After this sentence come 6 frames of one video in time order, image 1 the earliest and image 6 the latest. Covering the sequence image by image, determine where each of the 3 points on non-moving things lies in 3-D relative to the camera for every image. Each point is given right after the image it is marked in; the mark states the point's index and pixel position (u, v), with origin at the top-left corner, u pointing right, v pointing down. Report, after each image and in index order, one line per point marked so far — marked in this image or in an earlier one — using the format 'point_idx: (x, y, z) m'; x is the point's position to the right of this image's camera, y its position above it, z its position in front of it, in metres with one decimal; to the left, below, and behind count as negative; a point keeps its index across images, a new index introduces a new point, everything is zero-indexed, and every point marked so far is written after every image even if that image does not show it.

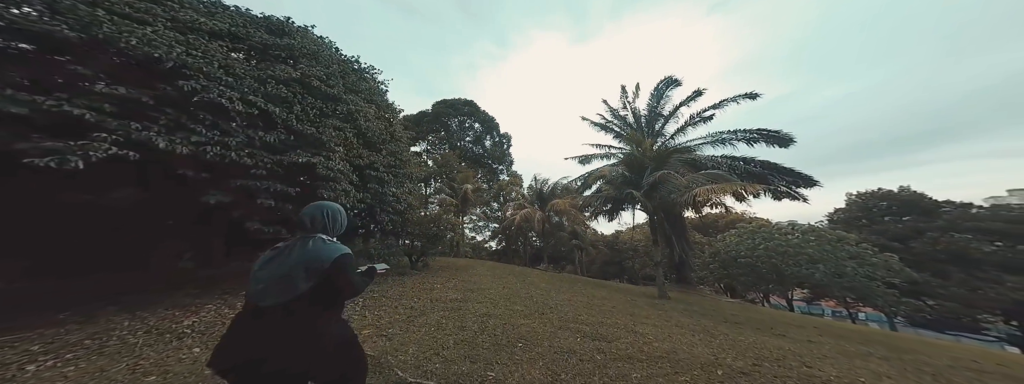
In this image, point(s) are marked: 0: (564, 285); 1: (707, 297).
0: (+1.9, -3.8, +10.1) m
1: (+11.6, -6.4, +14.6) m
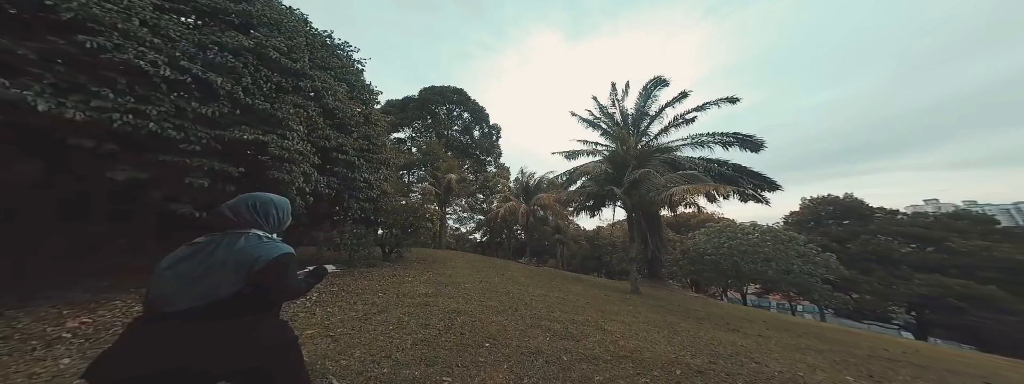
0: (+1.1, -3.6, +10.2) m
1: (+10.5, -6.4, +15.2) m
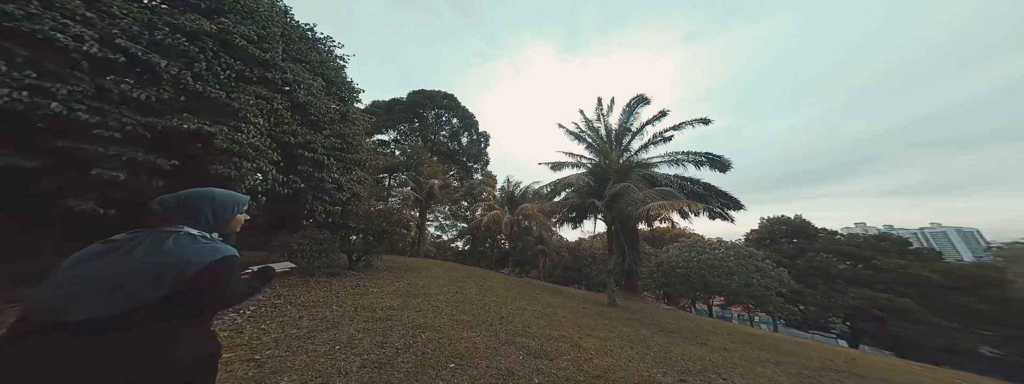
0: (+0.3, -4.0, +10.0) m
1: (+9.2, -7.4, +15.4) m
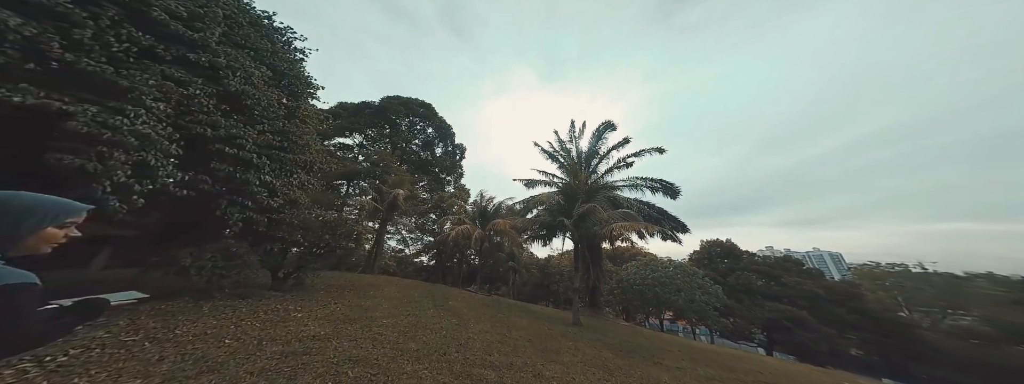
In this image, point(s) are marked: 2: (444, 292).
0: (-1.2, -4.6, +9.4) m
1: (+7.0, -8.8, +15.5) m
2: (-2.8, -4.2, +9.9) m
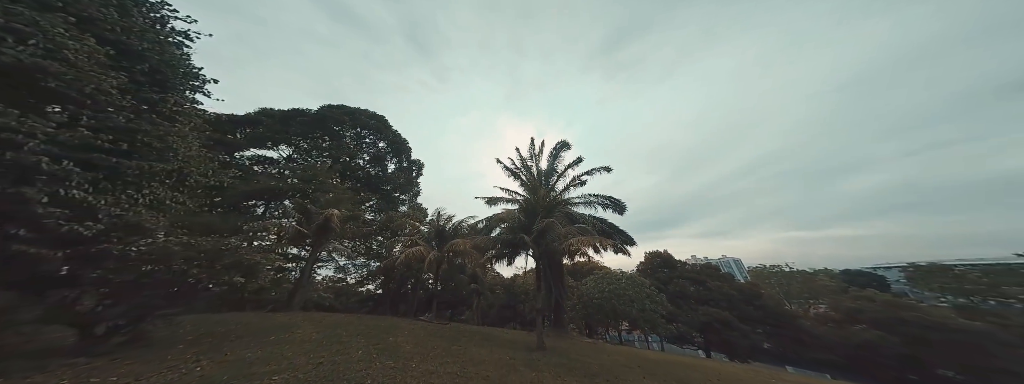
0: (-2.7, -5.2, +8.3) m
1: (+4.6, -9.8, +15.2) m
2: (-4.5, -4.8, +8.6) m
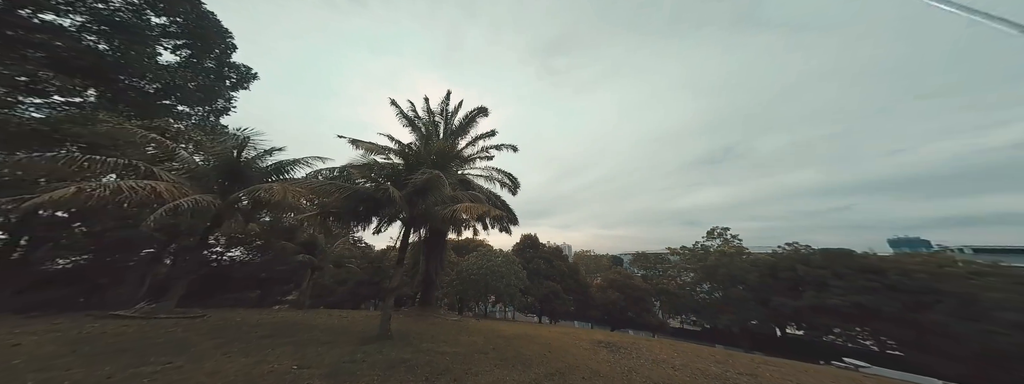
0: (-7.2, -2.9, +4.0) m
1: (-3.7, -7.6, +13.3) m
2: (-8.9, -2.3, +3.6) m
